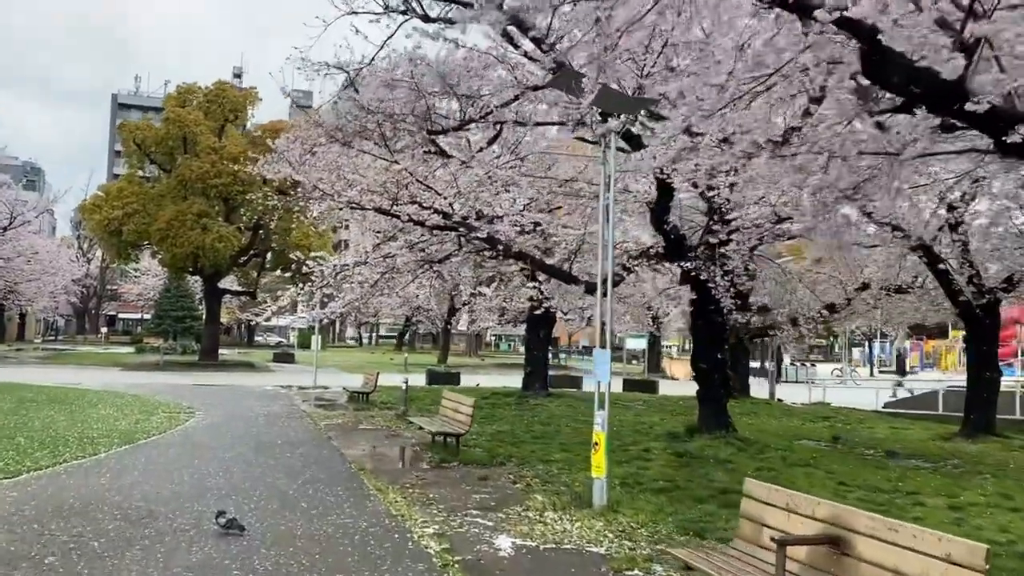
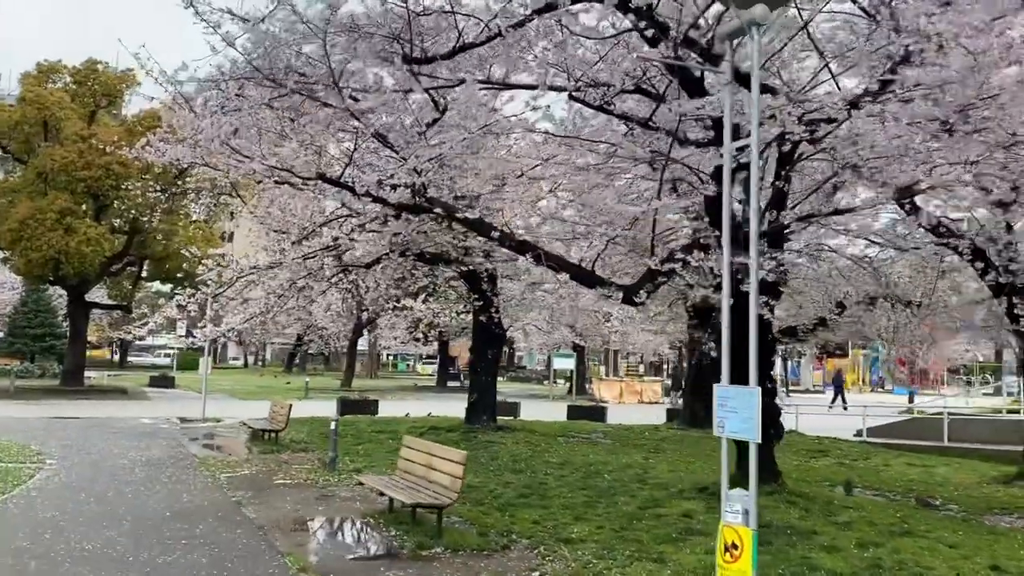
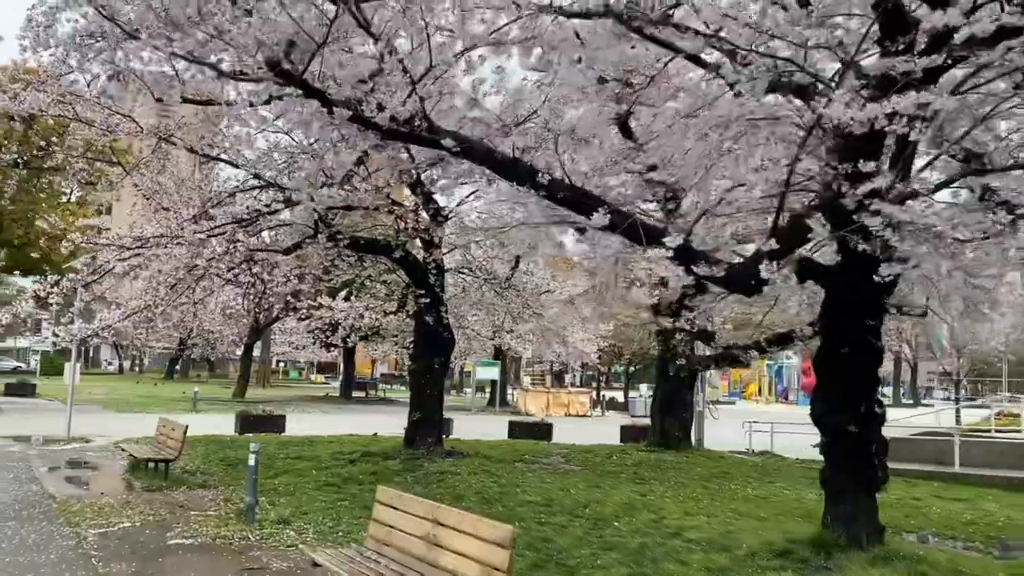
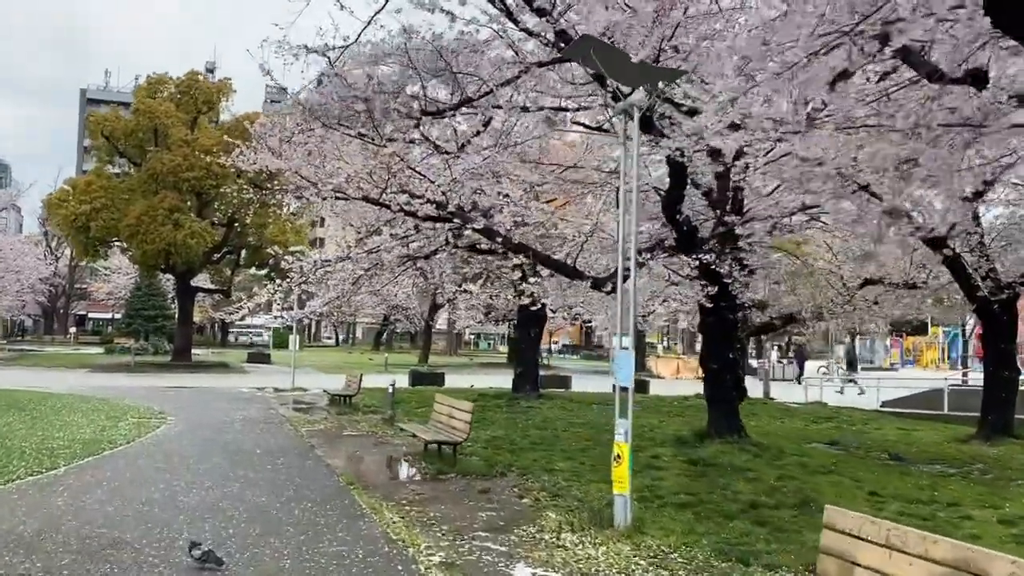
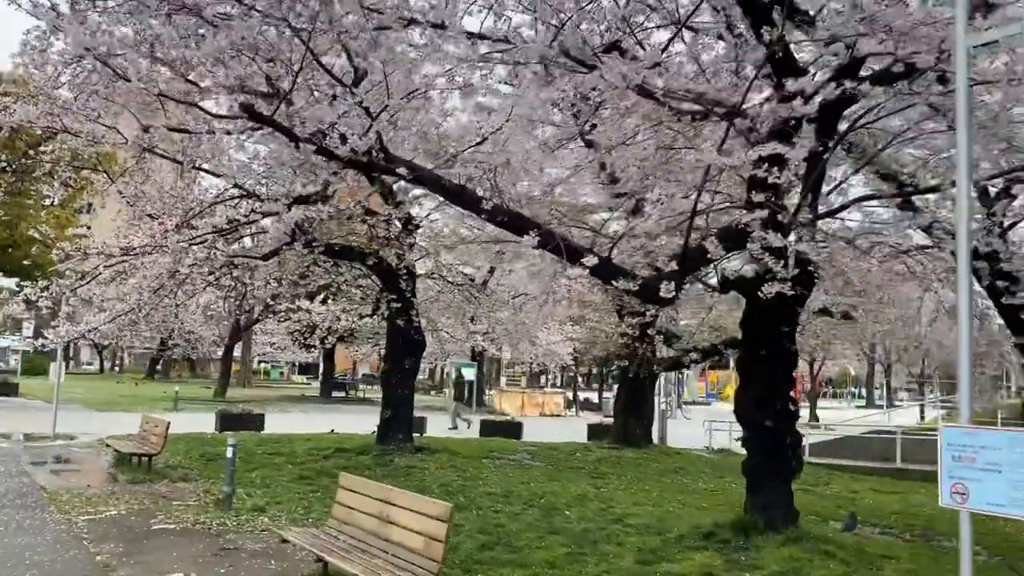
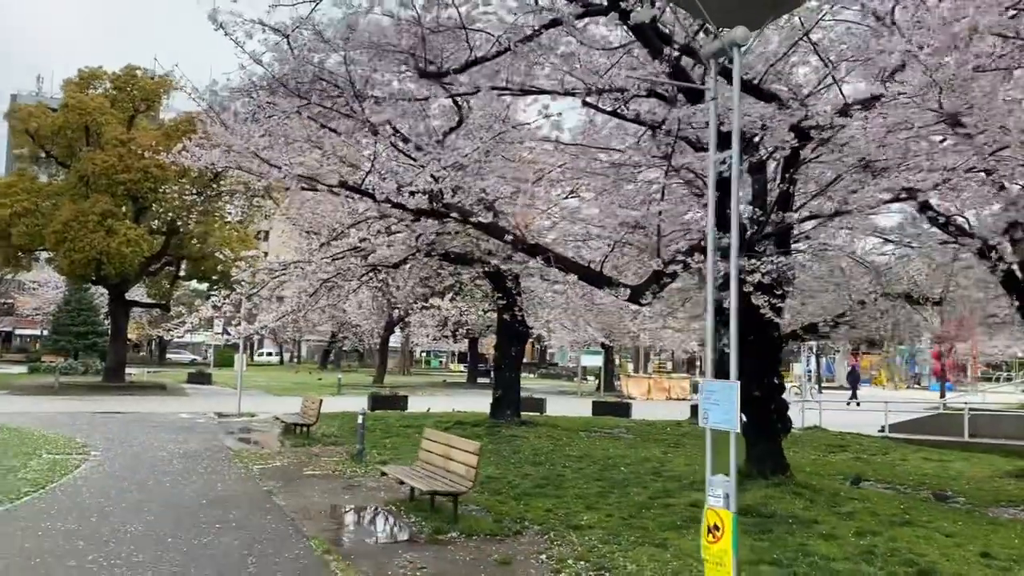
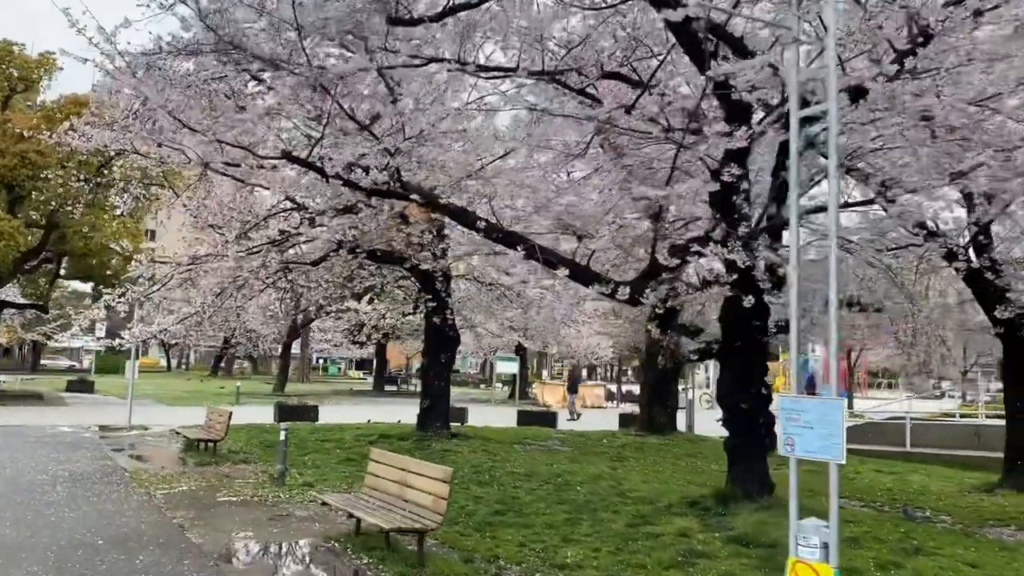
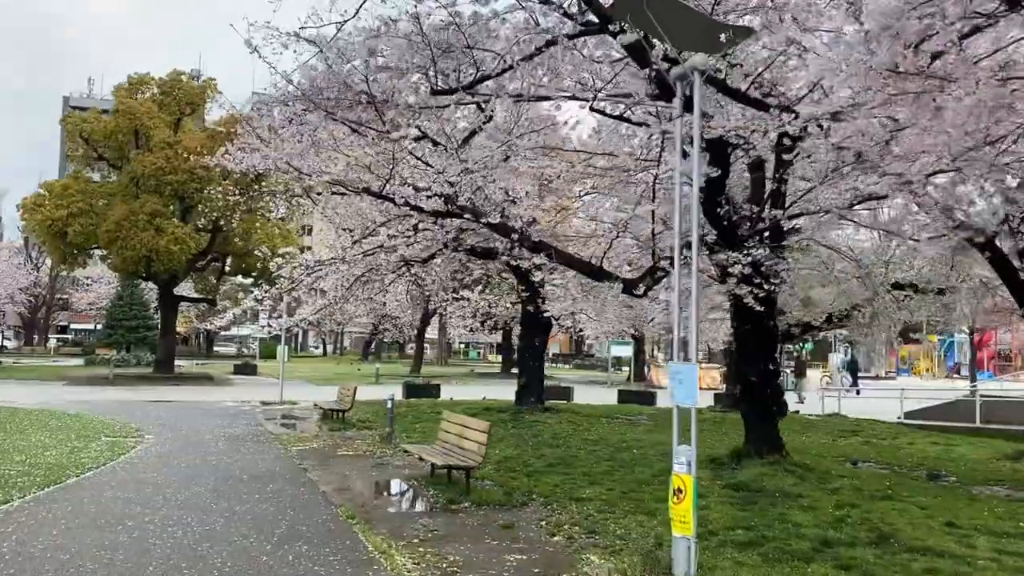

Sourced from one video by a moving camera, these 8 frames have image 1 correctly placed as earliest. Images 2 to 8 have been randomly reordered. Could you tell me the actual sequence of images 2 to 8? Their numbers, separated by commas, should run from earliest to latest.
4, 8, 6, 2, 7, 5, 3
